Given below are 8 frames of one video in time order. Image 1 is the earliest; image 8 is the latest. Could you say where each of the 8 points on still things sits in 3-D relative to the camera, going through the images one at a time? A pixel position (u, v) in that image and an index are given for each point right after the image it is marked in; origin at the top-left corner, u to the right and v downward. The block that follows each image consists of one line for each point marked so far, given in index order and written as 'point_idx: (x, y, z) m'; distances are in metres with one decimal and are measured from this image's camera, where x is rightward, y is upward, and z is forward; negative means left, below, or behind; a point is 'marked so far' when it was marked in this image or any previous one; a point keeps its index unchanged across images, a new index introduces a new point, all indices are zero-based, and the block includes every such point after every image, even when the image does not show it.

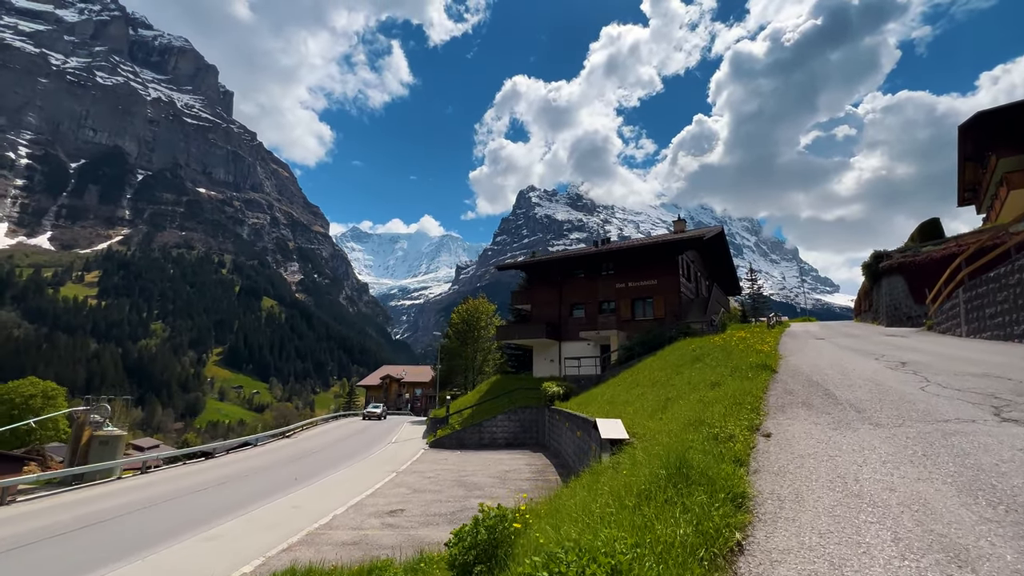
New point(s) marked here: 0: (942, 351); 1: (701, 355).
0: (+11.6, -1.7, +12.3) m
1: (+7.3, -2.5, +17.1) m
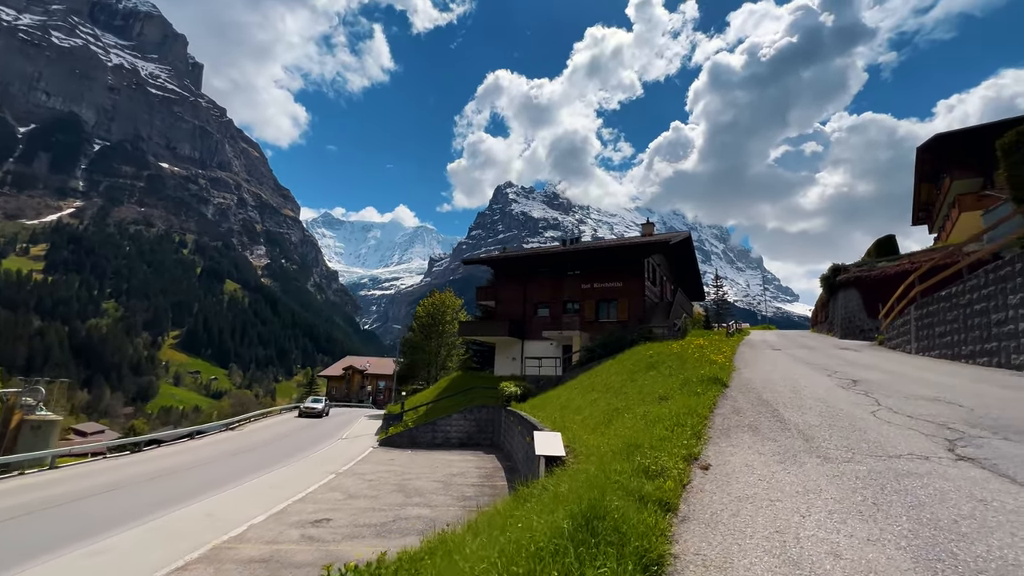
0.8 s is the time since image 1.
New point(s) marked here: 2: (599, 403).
0: (+10.1, -2.2, +12.1) m
1: (+5.4, -2.7, +16.6) m
2: (+2.8, -3.7, +14.2) m
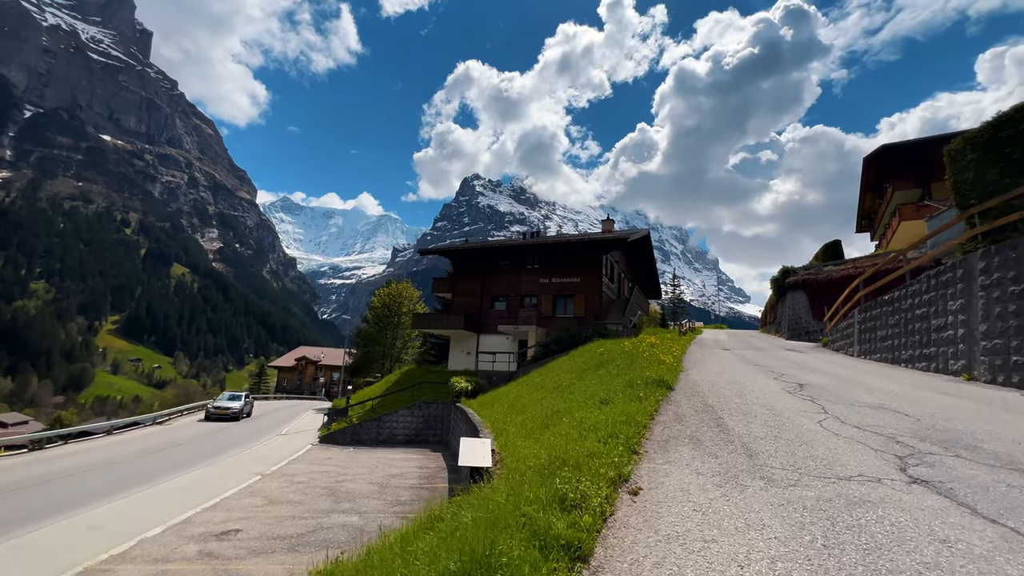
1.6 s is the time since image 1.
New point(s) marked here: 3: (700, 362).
0: (+8.5, -2.2, +11.9) m
1: (+3.5, -2.6, +16.1) m
2: (+1.0, -3.5, +13.4) m
3: (+6.1, -2.4, +14.6) m
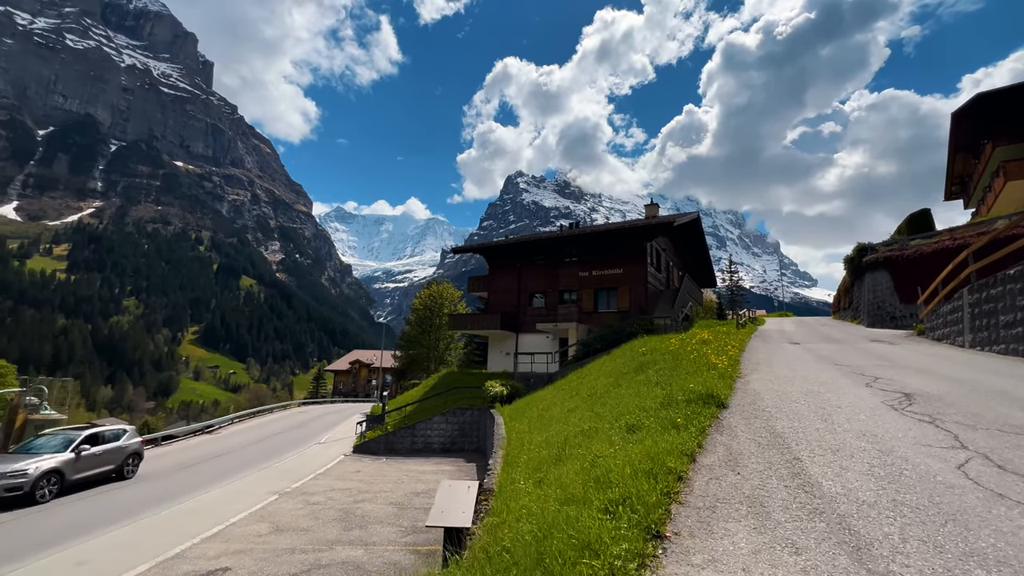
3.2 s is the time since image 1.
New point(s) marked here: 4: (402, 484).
0: (+8.7, -1.7, +9.0) m
1: (+4.2, -2.3, +13.7) m
2: (+1.5, -3.3, +11.3) m
3: (+6.6, -2.0, +12.0) m
4: (-4.5, -8.0, +18.4) m
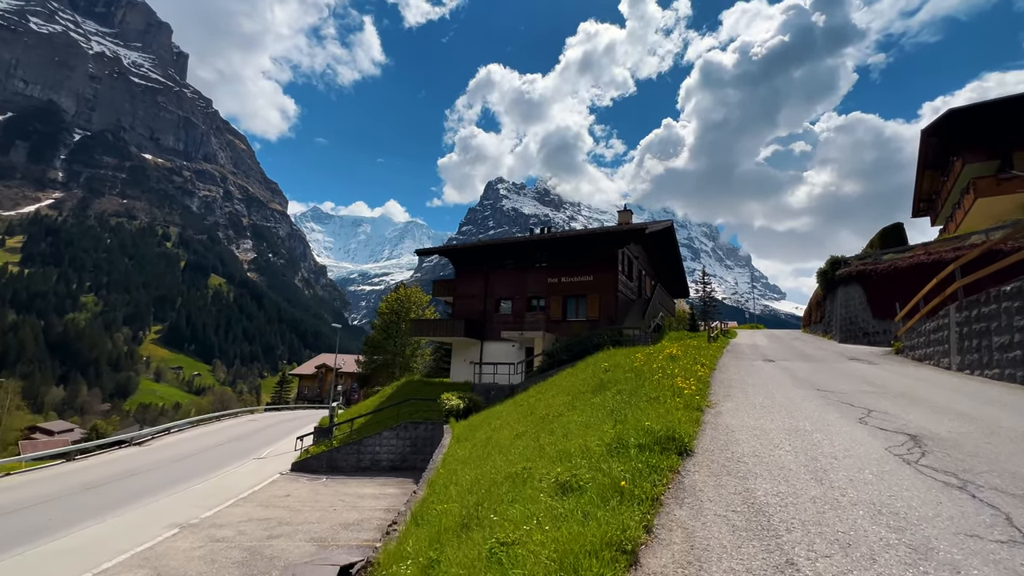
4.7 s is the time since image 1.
0: (+7.4, -2.0, +7.6) m
1: (+2.6, -2.5, +12.0) m
2: (0.0, -3.4, +9.5) m
3: (+5.1, -2.2, +10.4) m
4: (-6.4, -8.1, +16.2) m
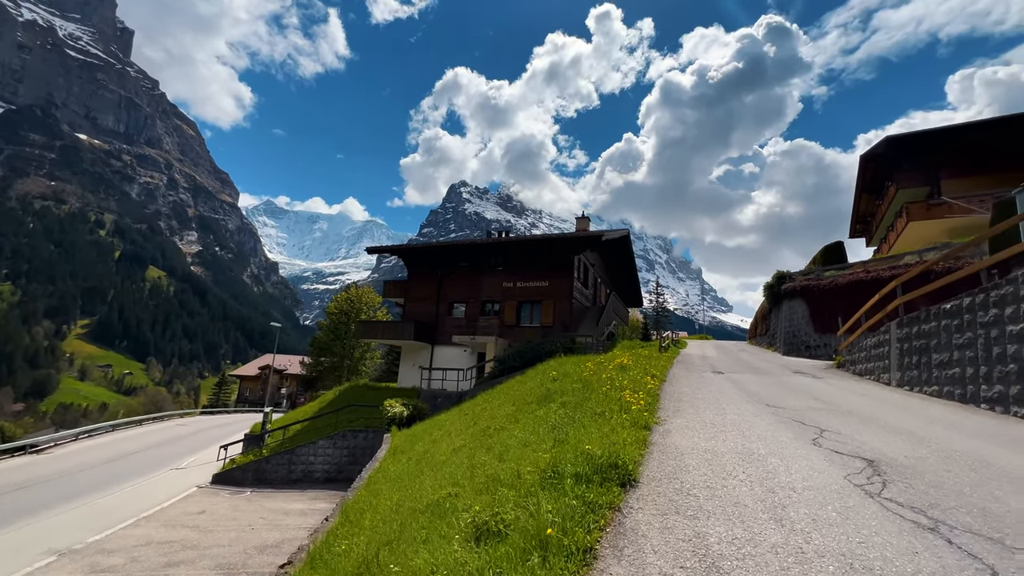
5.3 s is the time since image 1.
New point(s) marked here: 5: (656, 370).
0: (+6.3, -2.3, +7.2) m
1: (+1.1, -2.6, +11.3) m
2: (-1.3, -3.4, +8.5) m
3: (+3.8, -2.4, +9.9) m
4: (-8.5, -7.9, +14.6) m
5: (+4.5, -2.5, +13.8) m
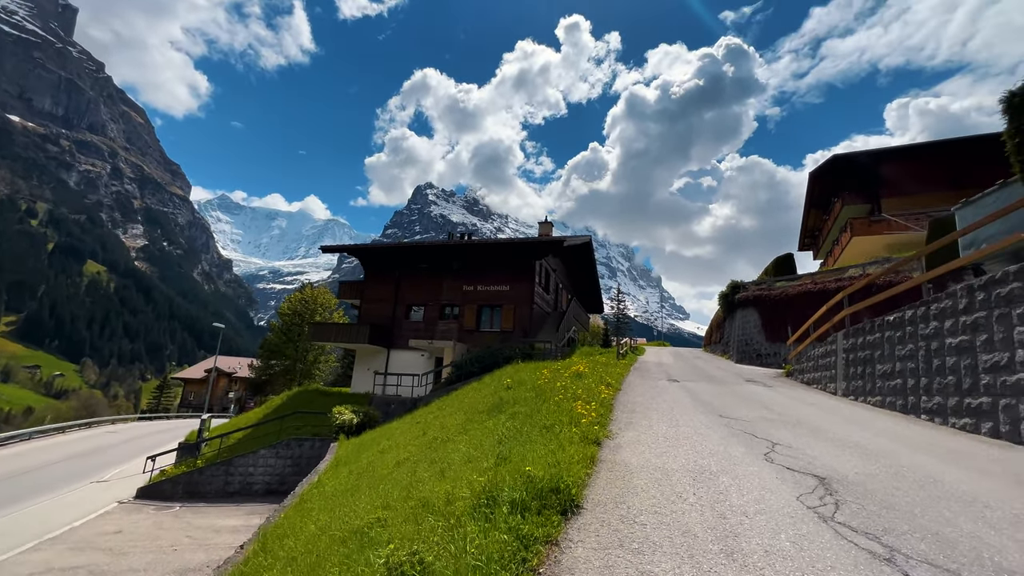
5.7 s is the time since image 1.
0: (+5.4, -2.4, +7.2) m
1: (0.0, -2.7, +10.8) m
2: (-2.3, -3.4, +7.8) m
3: (+2.7, -2.6, +9.6) m
4: (-10.0, -7.8, +13.2) m
5: (+3.1, -2.7, +13.6) m
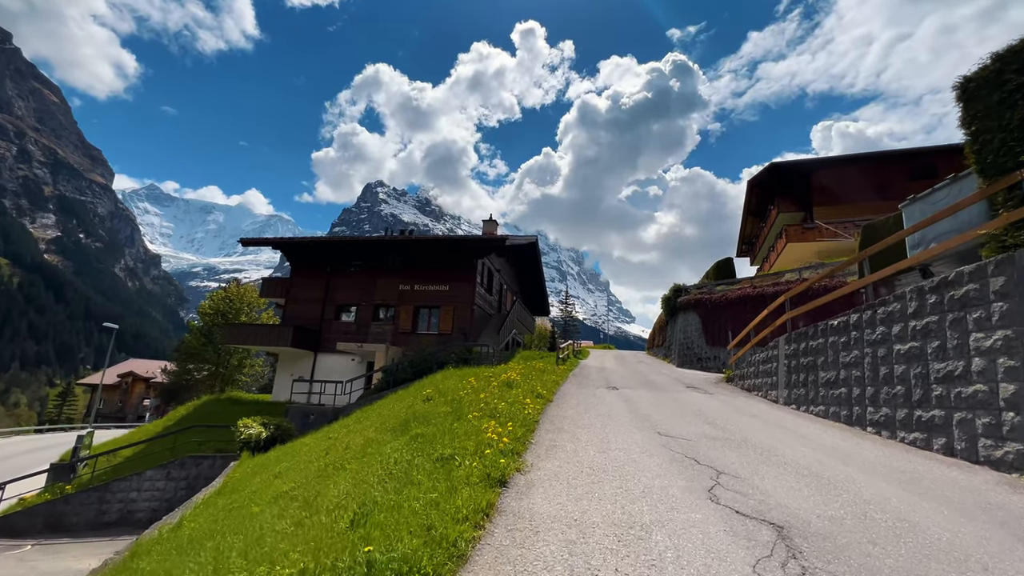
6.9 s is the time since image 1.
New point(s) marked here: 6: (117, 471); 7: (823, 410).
0: (+4.0, -2.4, +6.1) m
1: (-1.8, -2.6, +9.1) m
2: (-3.7, -3.3, +5.9) m
3: (+1.0, -2.5, +8.3) m
4: (-12.1, -7.6, +10.5) m
5: (+0.9, -2.7, +12.2) m
6: (-17.2, -7.9, +19.6) m
7: (+7.2, -2.8, +10.4) m
